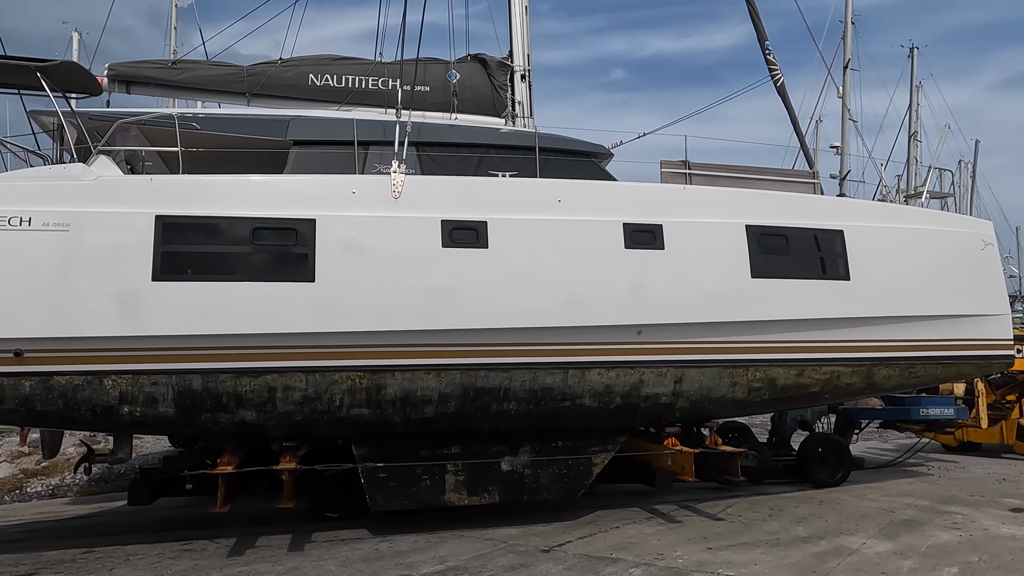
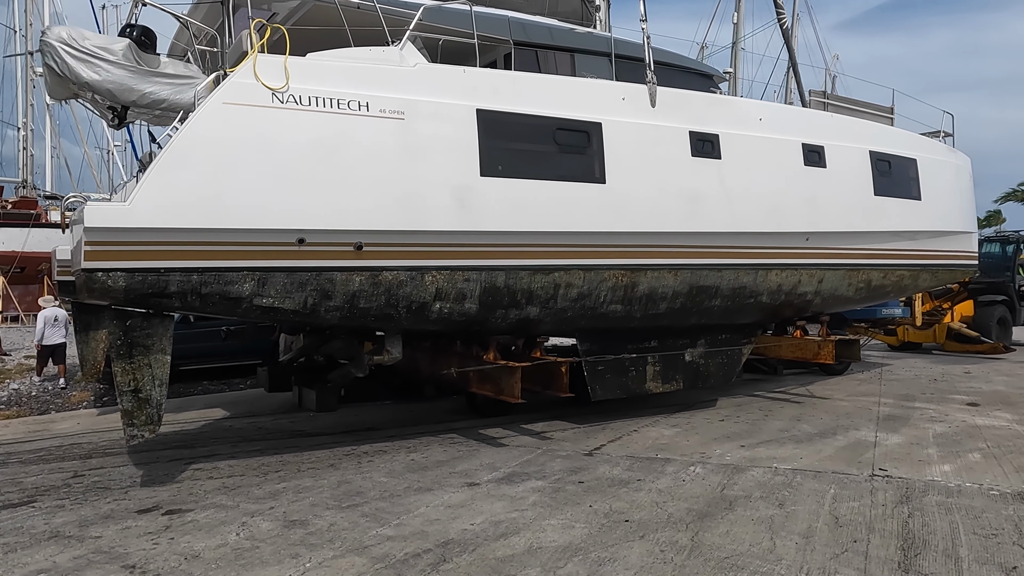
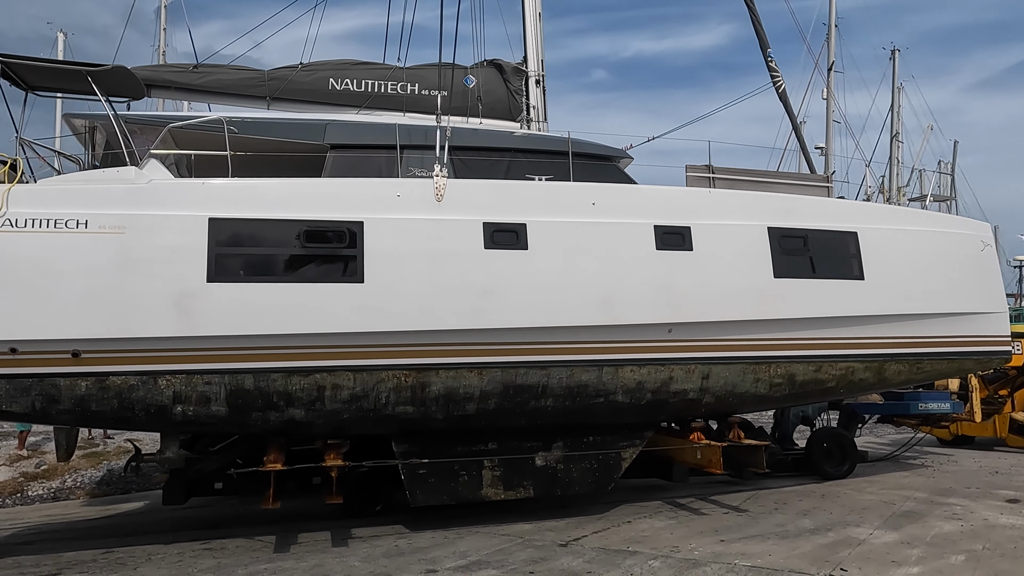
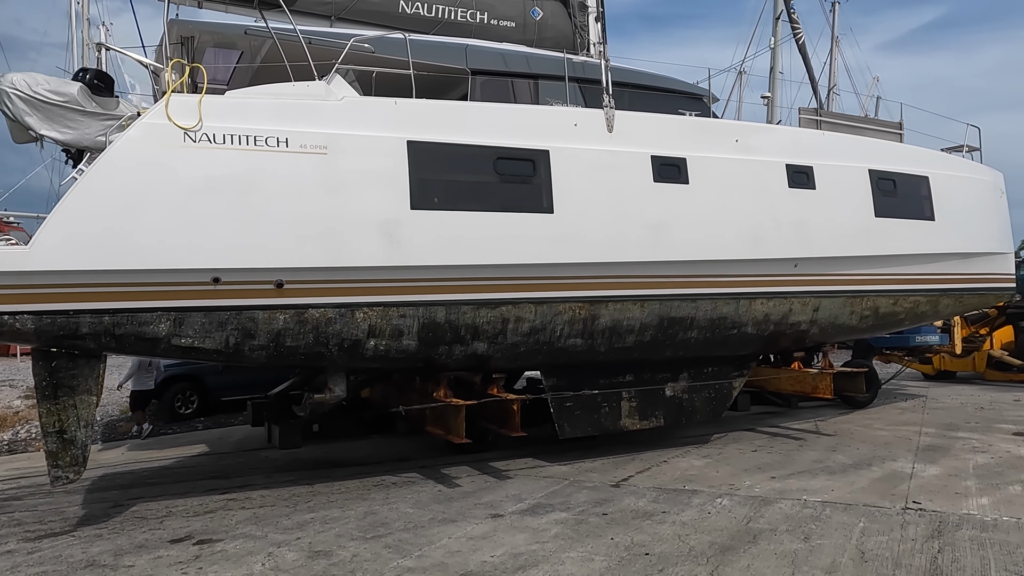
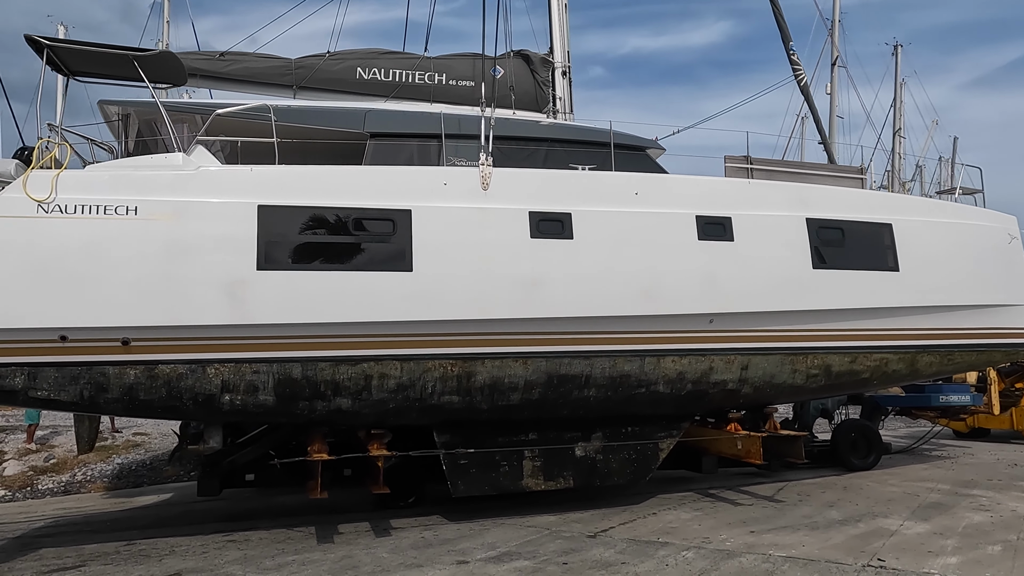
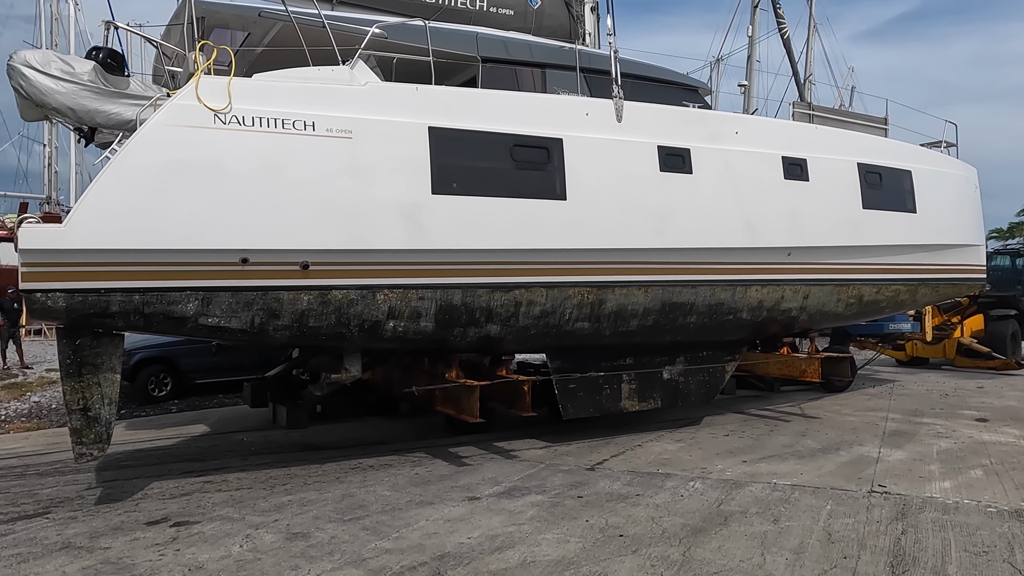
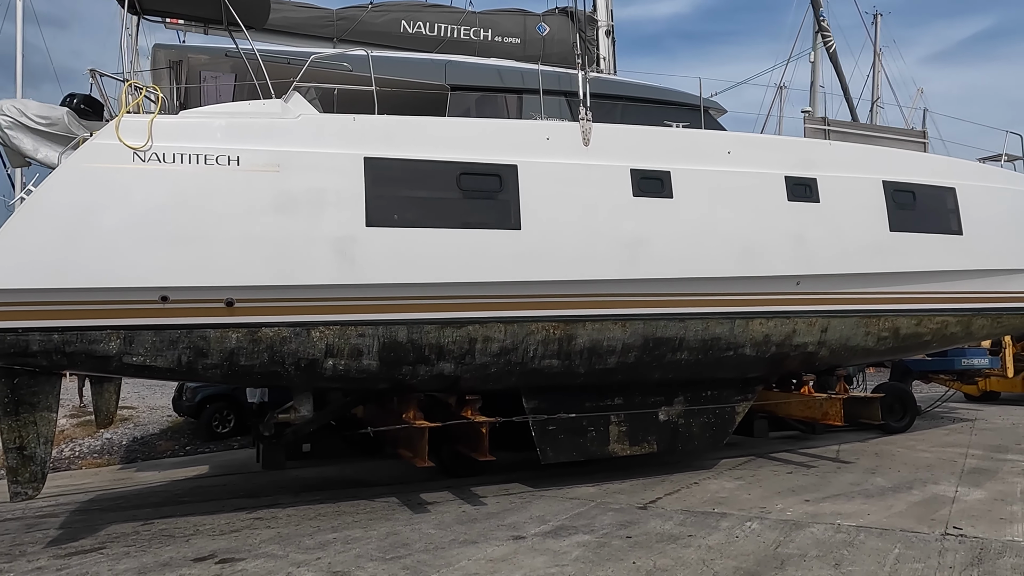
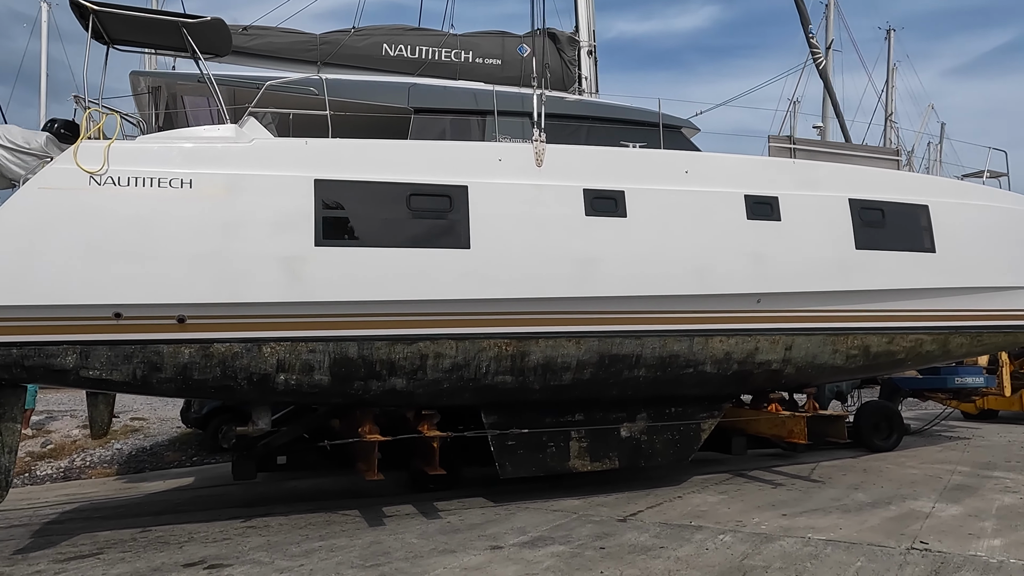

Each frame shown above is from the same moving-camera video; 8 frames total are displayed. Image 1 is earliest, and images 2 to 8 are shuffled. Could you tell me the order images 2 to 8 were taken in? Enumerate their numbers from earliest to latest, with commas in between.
3, 5, 8, 7, 4, 6, 2
